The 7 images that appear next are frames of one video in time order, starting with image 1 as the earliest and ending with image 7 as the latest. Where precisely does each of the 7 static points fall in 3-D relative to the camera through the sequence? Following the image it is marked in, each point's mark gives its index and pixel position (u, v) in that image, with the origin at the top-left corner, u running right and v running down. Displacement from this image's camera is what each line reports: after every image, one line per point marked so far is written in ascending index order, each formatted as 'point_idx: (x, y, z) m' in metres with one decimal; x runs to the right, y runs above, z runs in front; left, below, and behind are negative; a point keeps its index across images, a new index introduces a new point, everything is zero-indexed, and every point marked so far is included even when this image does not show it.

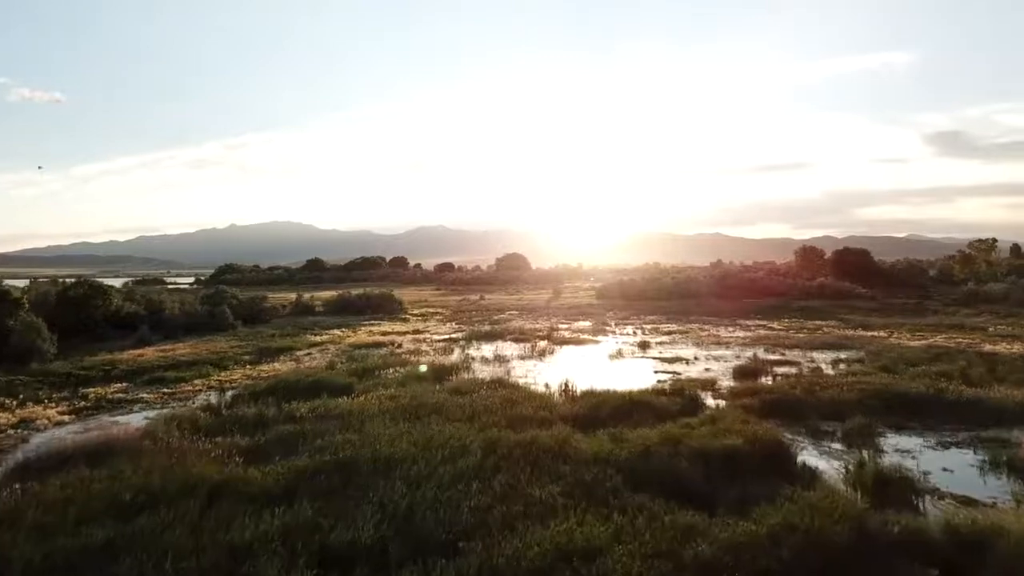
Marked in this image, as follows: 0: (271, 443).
0: (-5.3, -3.5, +19.0) m
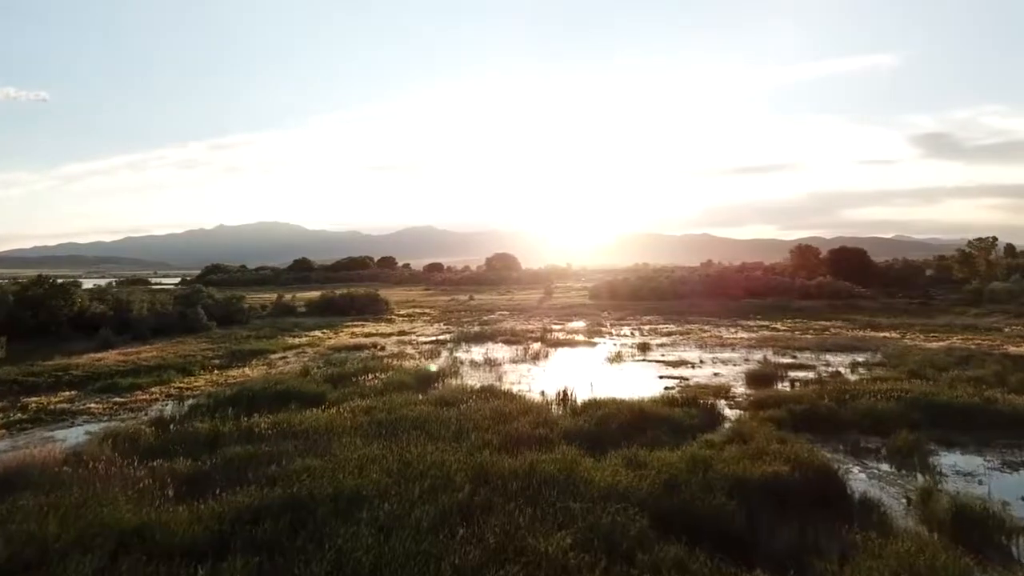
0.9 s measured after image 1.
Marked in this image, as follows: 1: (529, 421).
0: (-5.4, -3.4, +15.8) m
1: (+0.4, -3.0, +19.3) m
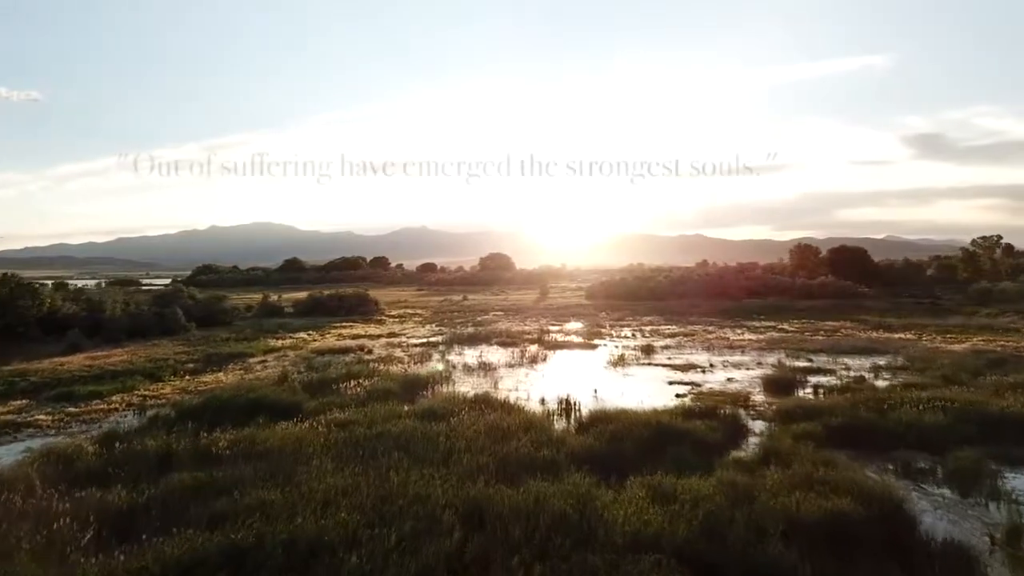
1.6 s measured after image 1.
0: (-5.4, -3.3, +13.0) m
1: (+0.3, -2.9, +16.5) m
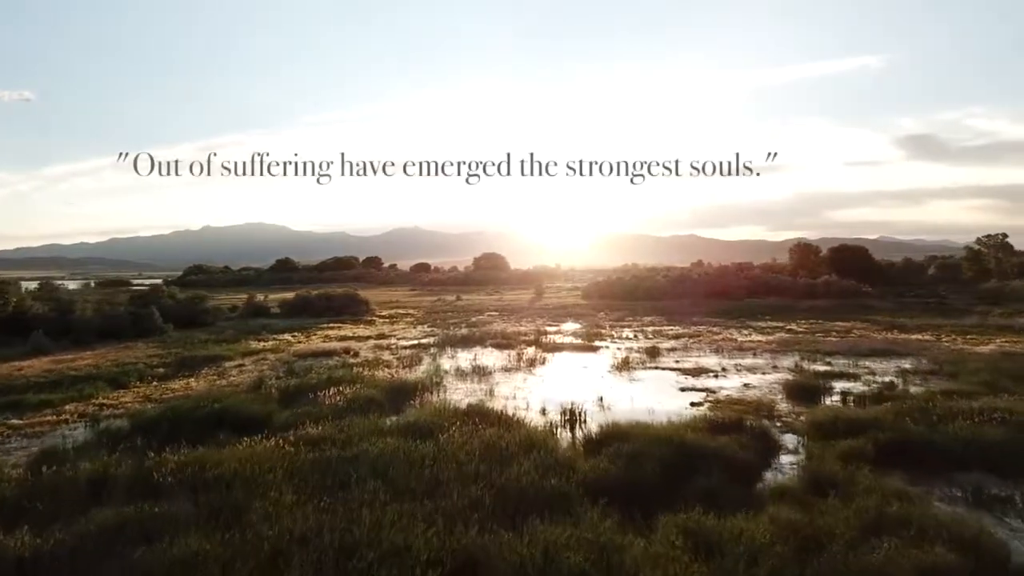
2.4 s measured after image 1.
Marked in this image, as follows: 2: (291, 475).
0: (-5.4, -3.2, +10.3) m
1: (+0.3, -2.8, +13.8) m
2: (-3.6, -3.0, +14.0) m
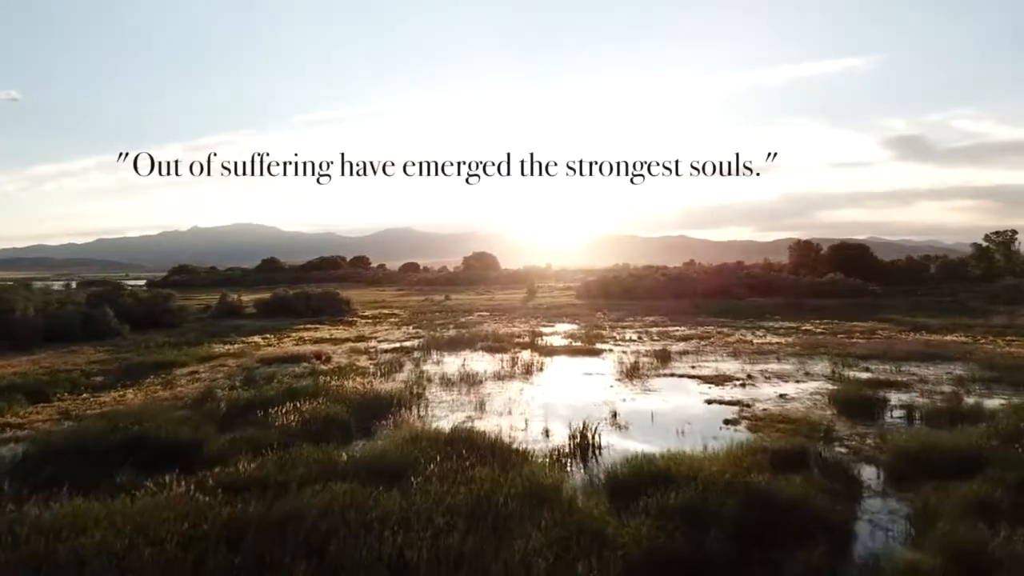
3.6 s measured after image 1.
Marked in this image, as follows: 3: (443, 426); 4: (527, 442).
0: (-5.3, -3.0, +5.7) m
1: (+0.4, -2.6, +9.3) m
2: (-3.6, -2.9, +9.4) m
3: (-1.5, -3.1, +19.2) m
4: (+0.3, -3.2, +18.0) m
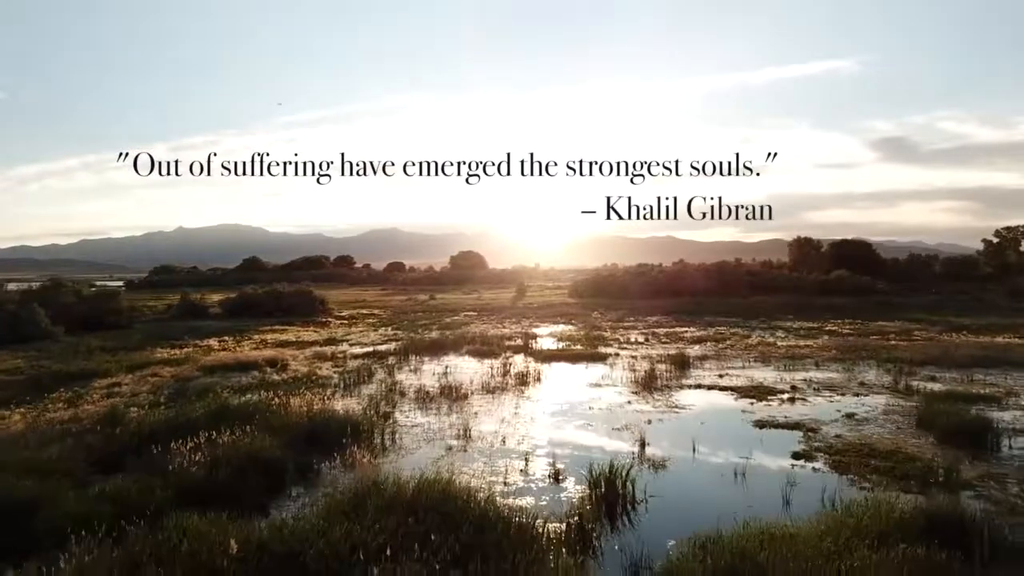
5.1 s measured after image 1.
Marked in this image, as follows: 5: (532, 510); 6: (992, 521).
0: (-5.2, -2.8, +0.1) m
1: (+0.4, -2.4, +3.8) m
2: (-3.5, -2.6, +3.9) m
3: (-1.6, -2.9, +13.7) m
4: (+0.3, -3.0, +12.6) m
5: (+0.2, -2.8, +11.5) m
6: (+5.9, -2.9, +10.5) m
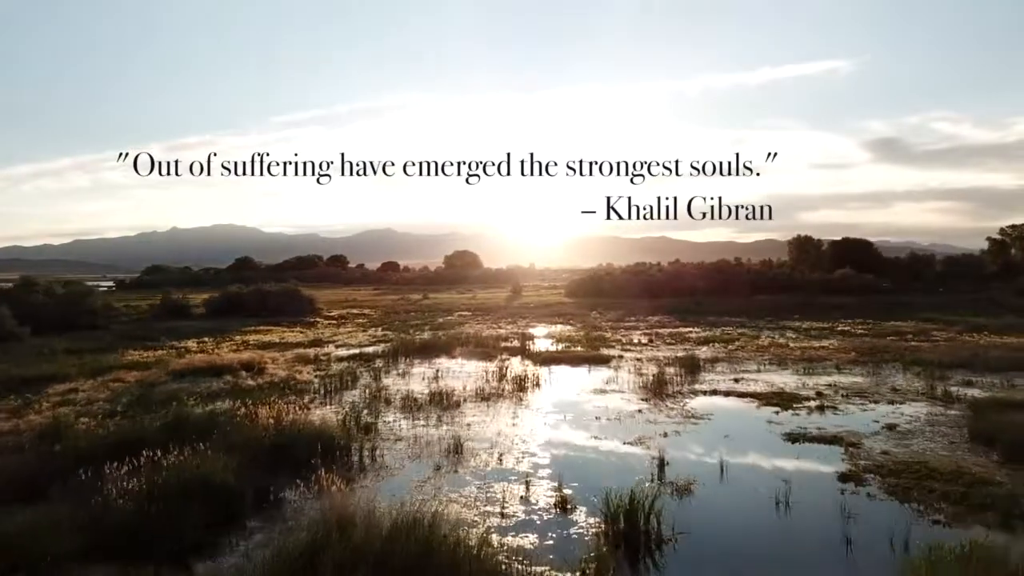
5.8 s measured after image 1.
0: (-5.2, -2.7, -2.2) m
1: (+0.5, -2.3, +1.5) m
2: (-3.4, -2.5, +1.6) m
3: (-1.6, -2.8, +11.4) m
4: (+0.3, -2.9, +10.3) m
5: (+0.2, -2.7, +9.2) m
6: (+5.9, -2.8, +8.2) m
